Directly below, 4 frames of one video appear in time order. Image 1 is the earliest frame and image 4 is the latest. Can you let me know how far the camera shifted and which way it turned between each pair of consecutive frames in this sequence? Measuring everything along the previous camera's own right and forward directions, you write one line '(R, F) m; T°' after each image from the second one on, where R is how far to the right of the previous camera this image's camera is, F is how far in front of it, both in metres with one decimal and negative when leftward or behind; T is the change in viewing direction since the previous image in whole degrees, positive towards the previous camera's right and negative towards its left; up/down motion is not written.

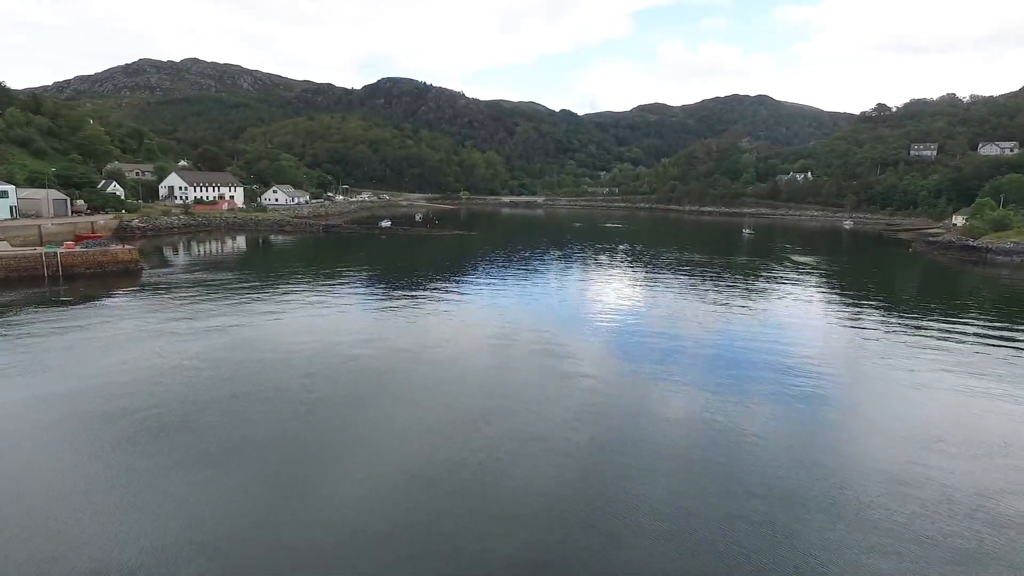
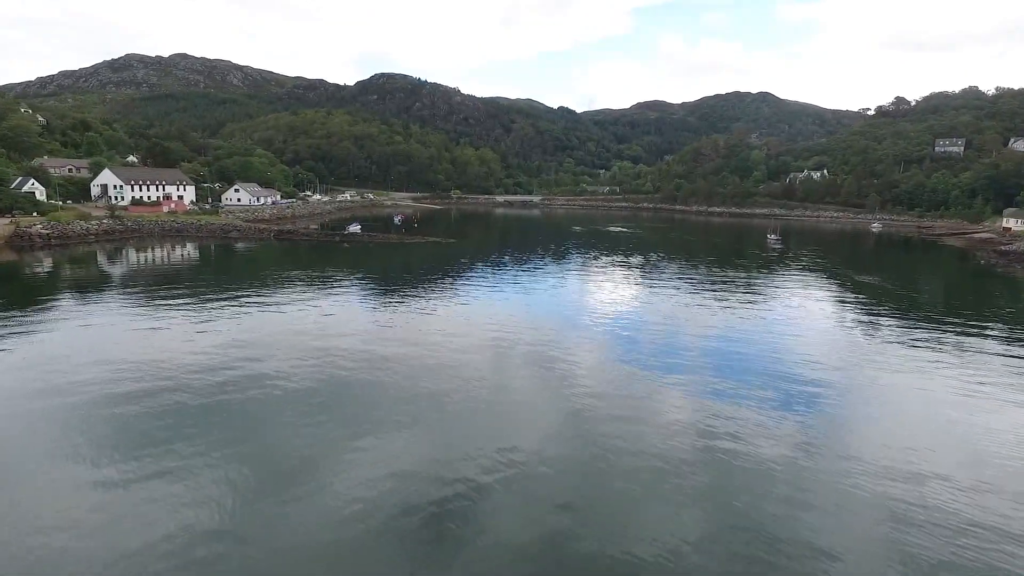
(+0.6, +5.2) m; 0°
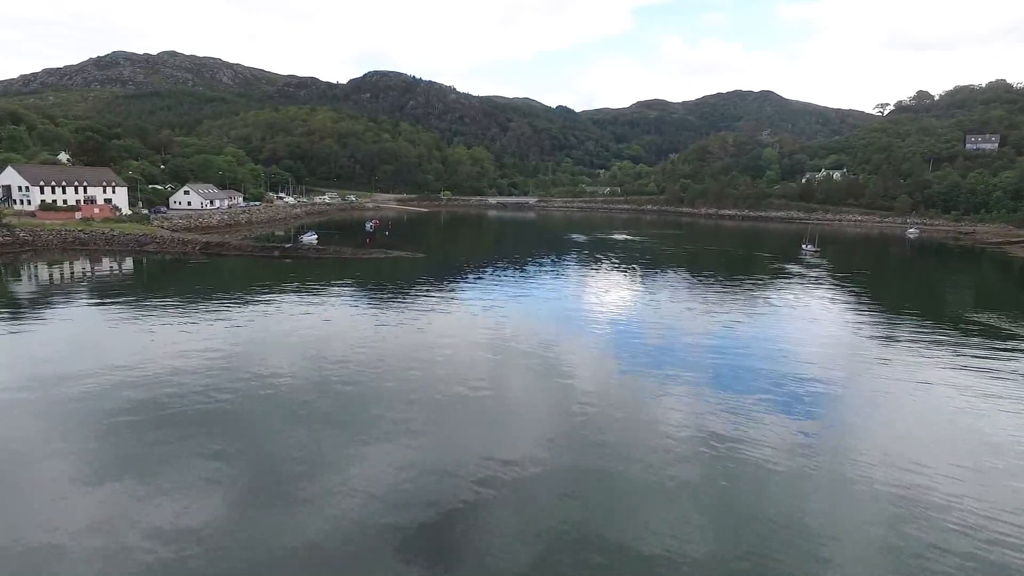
(+0.6, +5.5) m; 0°
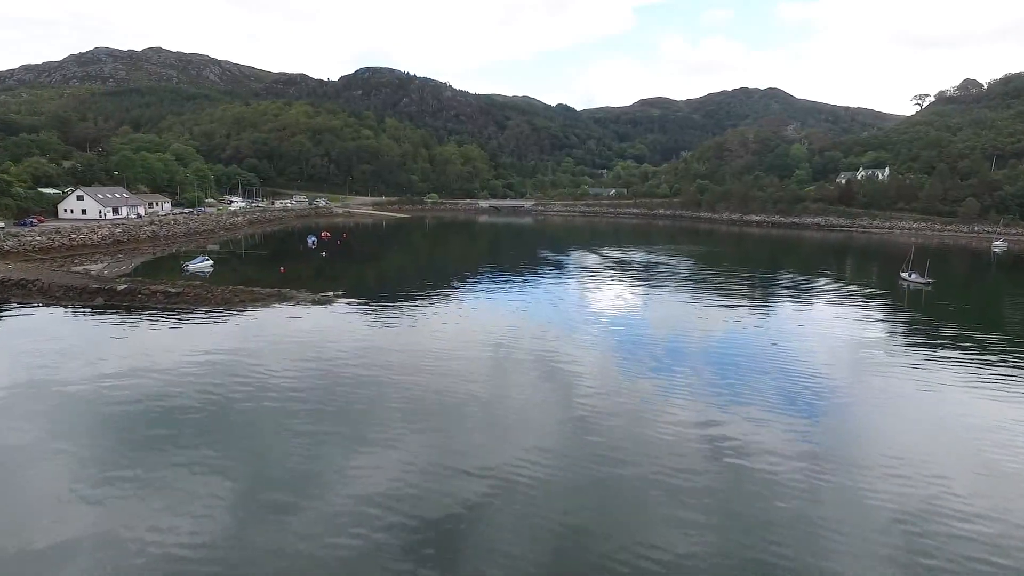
(+0.7, +8.4) m; 0°
